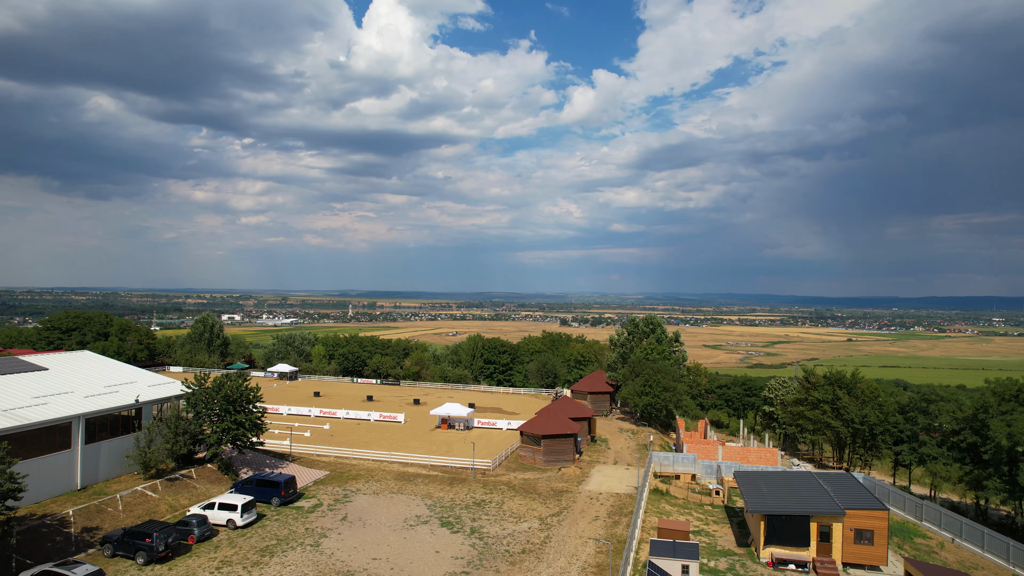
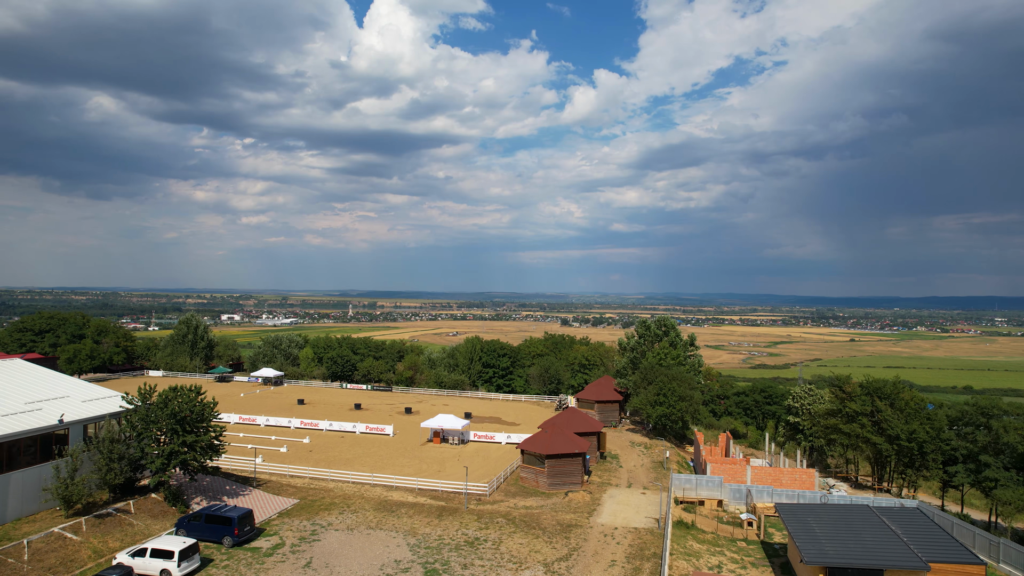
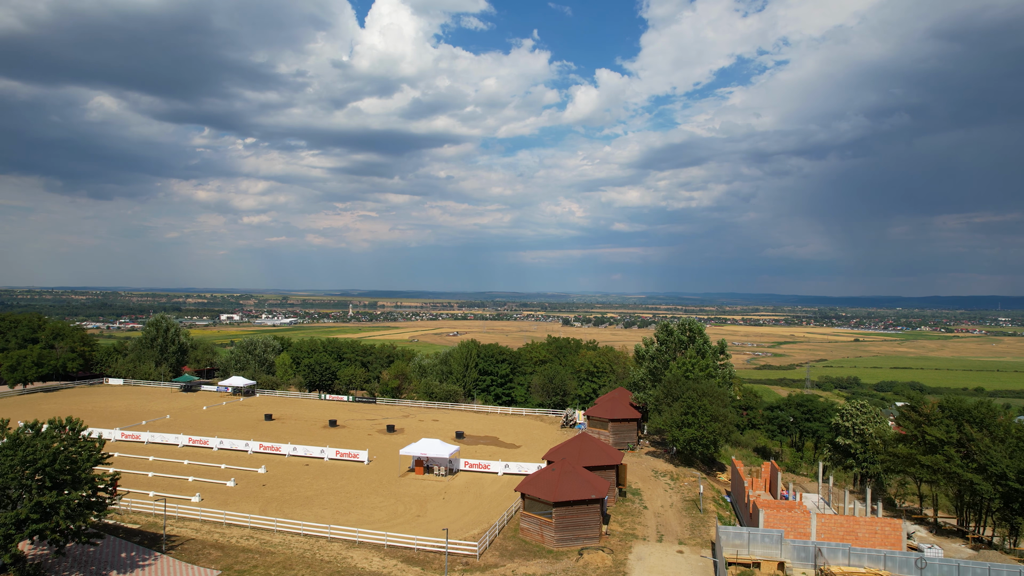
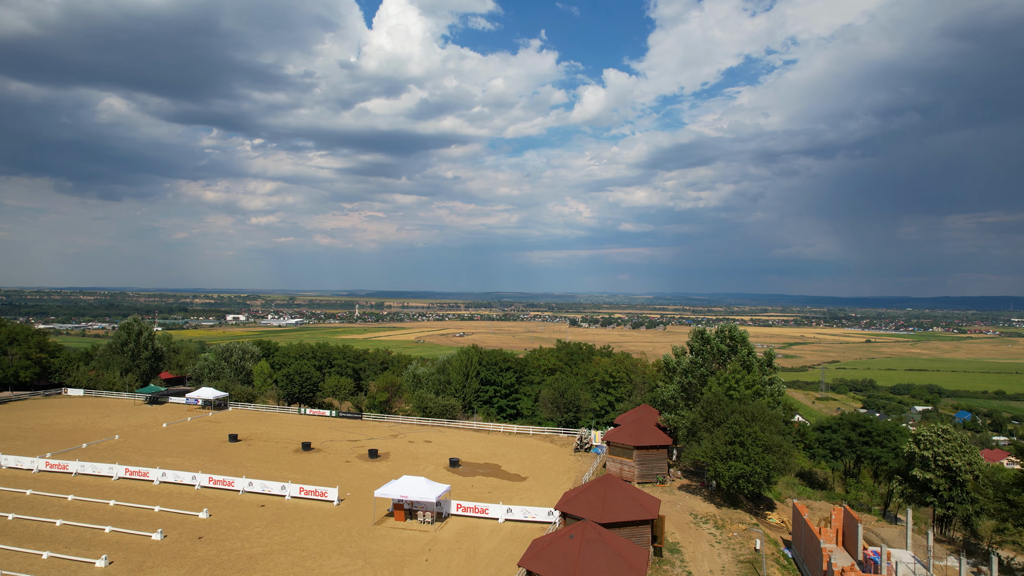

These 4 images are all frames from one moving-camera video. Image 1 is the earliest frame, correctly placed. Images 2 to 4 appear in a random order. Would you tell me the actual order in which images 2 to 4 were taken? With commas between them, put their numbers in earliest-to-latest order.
2, 3, 4
